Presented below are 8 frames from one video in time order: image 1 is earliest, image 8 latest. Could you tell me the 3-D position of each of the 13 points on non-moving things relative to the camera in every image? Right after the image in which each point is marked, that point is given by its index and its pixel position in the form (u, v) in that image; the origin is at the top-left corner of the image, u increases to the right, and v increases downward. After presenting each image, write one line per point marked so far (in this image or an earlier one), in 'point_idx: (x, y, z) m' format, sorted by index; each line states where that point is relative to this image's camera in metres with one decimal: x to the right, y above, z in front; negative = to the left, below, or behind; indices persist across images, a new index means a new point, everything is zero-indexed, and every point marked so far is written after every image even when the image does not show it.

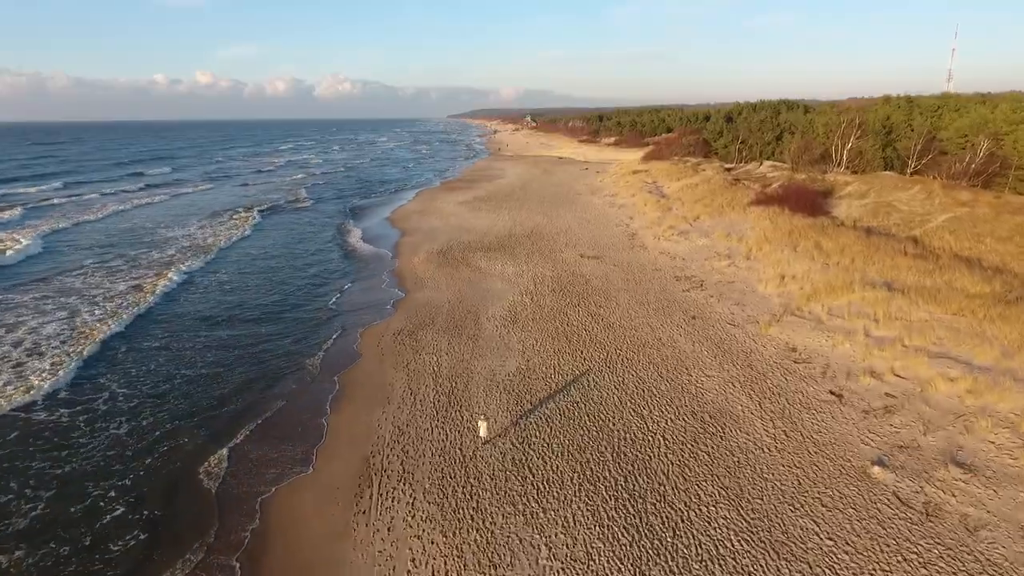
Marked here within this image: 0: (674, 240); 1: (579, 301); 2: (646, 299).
0: (+5.9, +1.8, +18.5) m
1: (+1.8, -0.4, +13.8) m
2: (+3.6, -0.3, +13.6) m
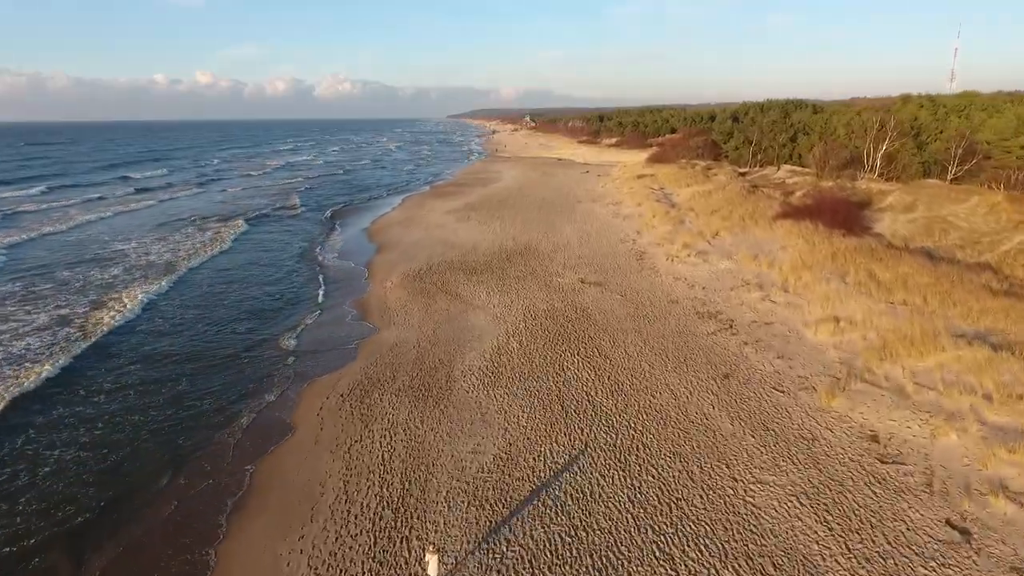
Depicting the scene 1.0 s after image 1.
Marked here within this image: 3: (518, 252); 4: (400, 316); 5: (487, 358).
0: (+5.5, +0.8, +15.7) m
1: (+1.4, -1.3, +11.1) m
2: (+3.2, -1.2, +10.9) m
3: (+0.2, +1.4, +19.1) m
4: (-3.1, -0.8, +13.9) m
5: (-0.5, -1.5, +11.0) m
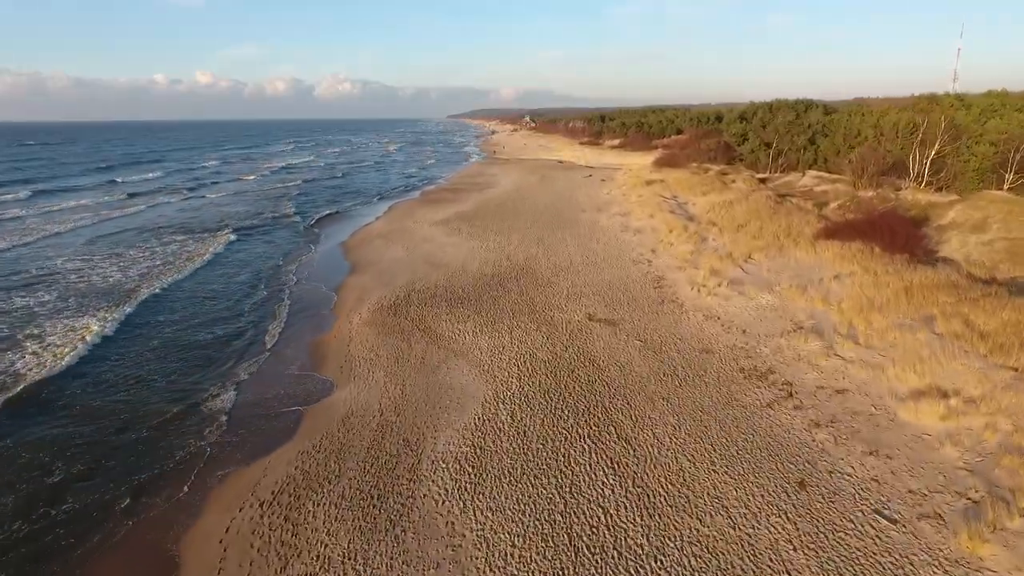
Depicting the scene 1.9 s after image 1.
0: (+5.3, -0.1, +12.9) m
1: (+1.2, -2.3, +8.3) m
2: (+3.0, -2.2, +8.1) m
3: (+0.1, +0.4, +16.3) m
4: (-3.2, -1.7, +11.1) m
5: (-0.7, -2.5, +8.2) m
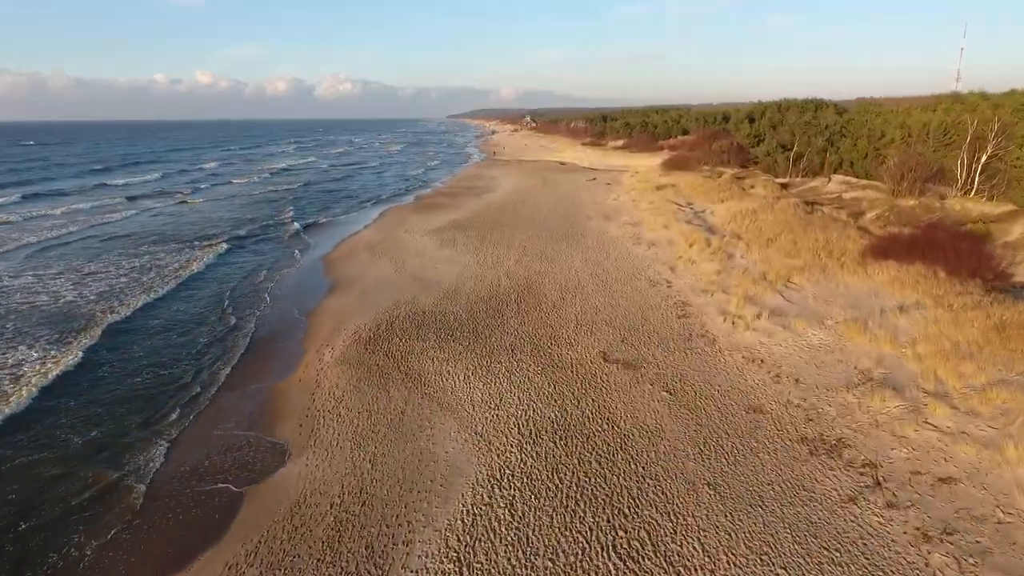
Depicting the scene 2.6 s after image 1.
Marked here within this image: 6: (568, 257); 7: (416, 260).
0: (+5.3, -0.9, +10.8) m
1: (+1.2, -3.0, +6.2) m
2: (+3.0, -2.9, +5.9) m
3: (0.0, -0.3, +14.2) m
4: (-3.3, -2.4, +9.0) m
5: (-0.7, -3.2, +6.1) m
6: (+2.0, +1.1, +17.8) m
7: (-3.6, +1.0, +19.0) m
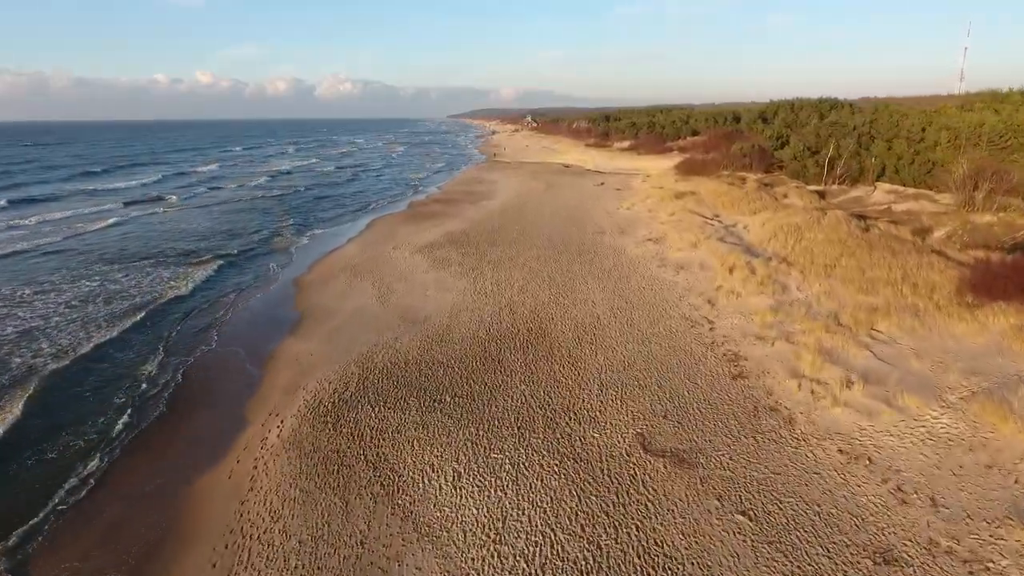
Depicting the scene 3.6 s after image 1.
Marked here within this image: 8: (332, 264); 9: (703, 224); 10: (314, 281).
0: (+5.4, -1.8, +8.0) m
1: (+1.3, -3.9, +3.4) m
2: (+3.1, -3.9, +3.1) m
3: (+0.1, -1.2, +11.4) m
4: (-3.2, -3.4, +6.2) m
5: (-0.6, -4.1, +3.3) m
6: (+2.1, +0.1, +15.0) m
7: (-3.5, +0.1, +16.2) m
8: (-6.8, +0.9, +19.2) m
9: (+7.2, +2.4, +19.3) m
10: (-6.7, +0.2, +17.3) m
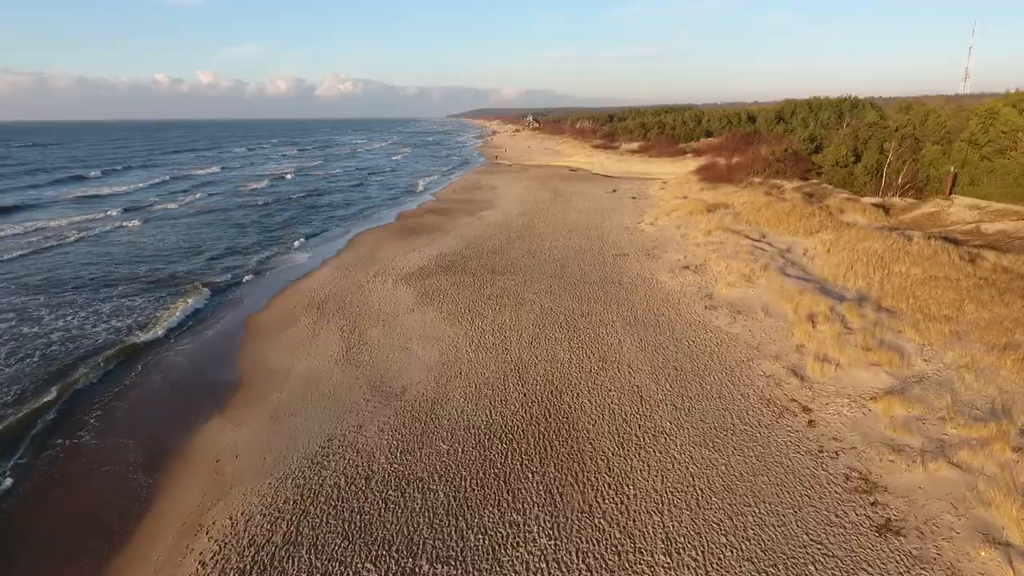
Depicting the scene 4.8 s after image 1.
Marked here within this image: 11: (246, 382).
0: (+5.6, -3.0, +4.5) m
1: (+1.5, -5.1, -0.2) m
2: (+3.3, -5.0, -0.4) m
3: (+0.3, -2.4, +7.9) m
4: (-3.0, -4.6, +2.7) m
5: (-0.5, -5.3, -0.2) m
6: (+2.2, -1.1, +11.4) m
7: (-3.3, -1.1, +12.6) m
8: (-6.6, -0.3, +15.7) m
9: (+7.4, +1.2, +15.7) m
10: (-6.5, -1.0, +13.7) m
11: (-5.6, -1.9, +10.9) m
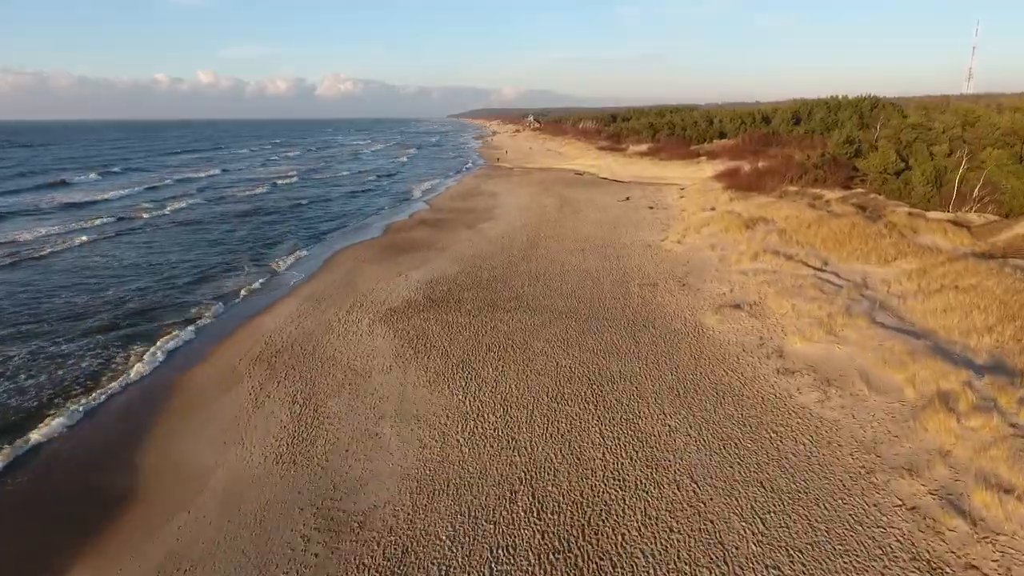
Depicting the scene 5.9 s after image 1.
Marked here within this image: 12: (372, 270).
0: (+5.7, -4.1, +1.3) m
1: (+1.6, -6.2, -3.4) m
2: (+3.4, -6.1, -3.6) m
3: (+0.5, -3.5, +4.7) m
4: (-2.8, -5.7, -0.5) m
5: (-0.3, -6.4, -3.4) m
6: (+2.4, -2.2, +8.2) m
7: (-3.2, -2.2, +9.4) m
8: (-6.5, -1.3, +12.5) m
9: (+7.6, +0.1, +12.5) m
10: (-6.4, -2.0, +10.5) m
11: (-5.4, -3.0, +7.7) m
12: (-5.0, +0.7, +18.2) m
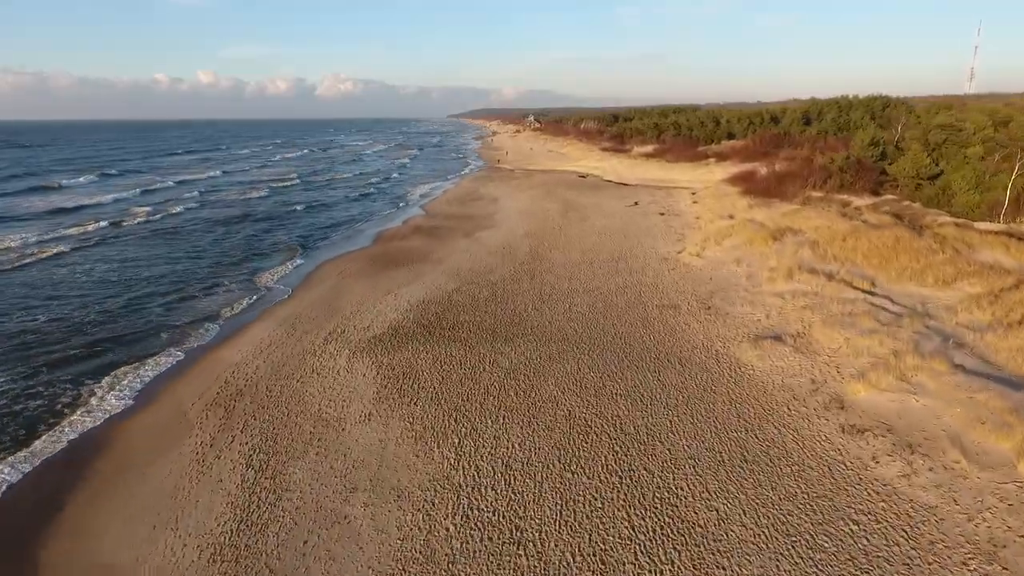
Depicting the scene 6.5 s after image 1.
0: (+5.8, -4.7, -0.5) m
1: (+1.7, -6.8, -5.2) m
2: (+3.5, -6.7, -5.4) m
3: (+0.5, -4.1, +2.9) m
4: (-2.8, -6.3, -2.3) m
5: (-0.3, -7.0, -5.2) m
6: (+2.4, -2.8, +6.4) m
7: (-3.1, -2.8, +7.6) m
8: (-6.4, -1.9, +10.7) m
9: (+7.6, -0.5, +10.7) m
10: (-6.3, -2.6, +8.7) m
11: (-5.4, -3.6, +5.9) m
12: (-5.0, +0.1, +16.4) m
